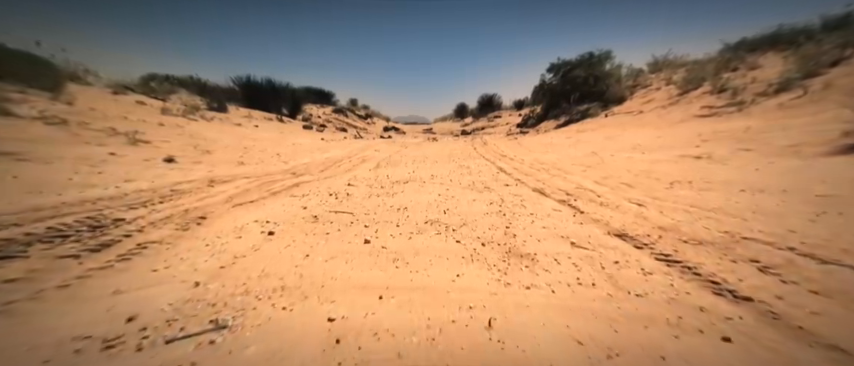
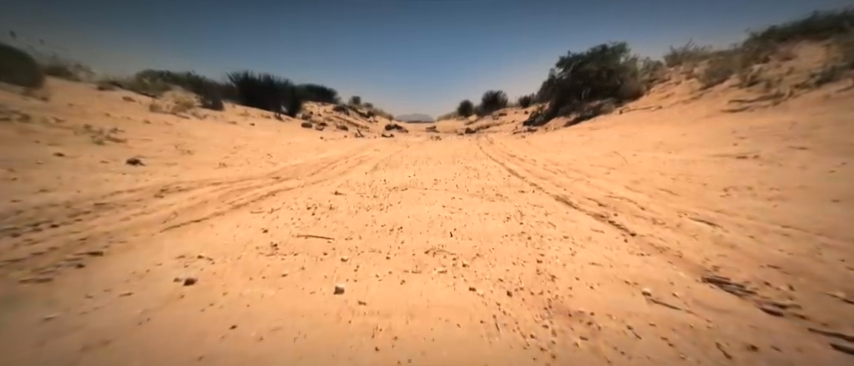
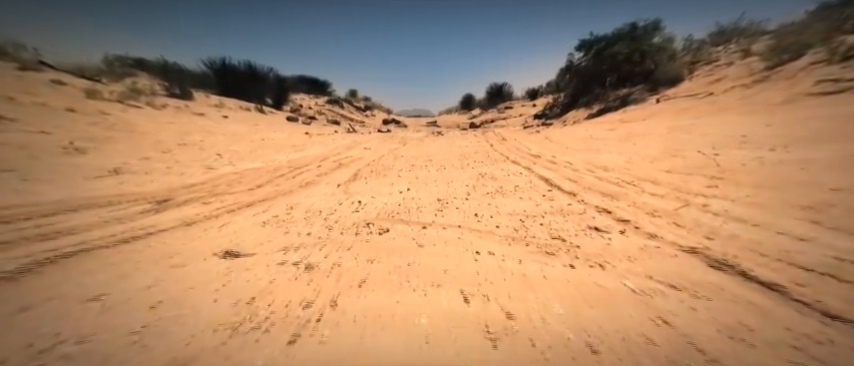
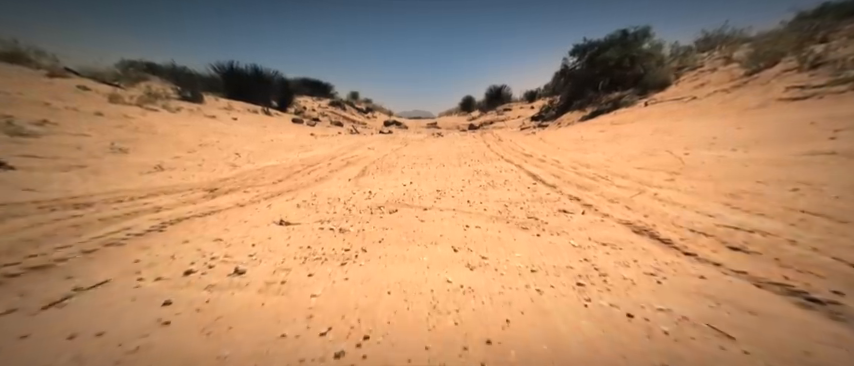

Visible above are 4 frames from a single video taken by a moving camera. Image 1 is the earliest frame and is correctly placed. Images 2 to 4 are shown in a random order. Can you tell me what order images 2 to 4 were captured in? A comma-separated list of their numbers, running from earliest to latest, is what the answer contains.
2, 4, 3
